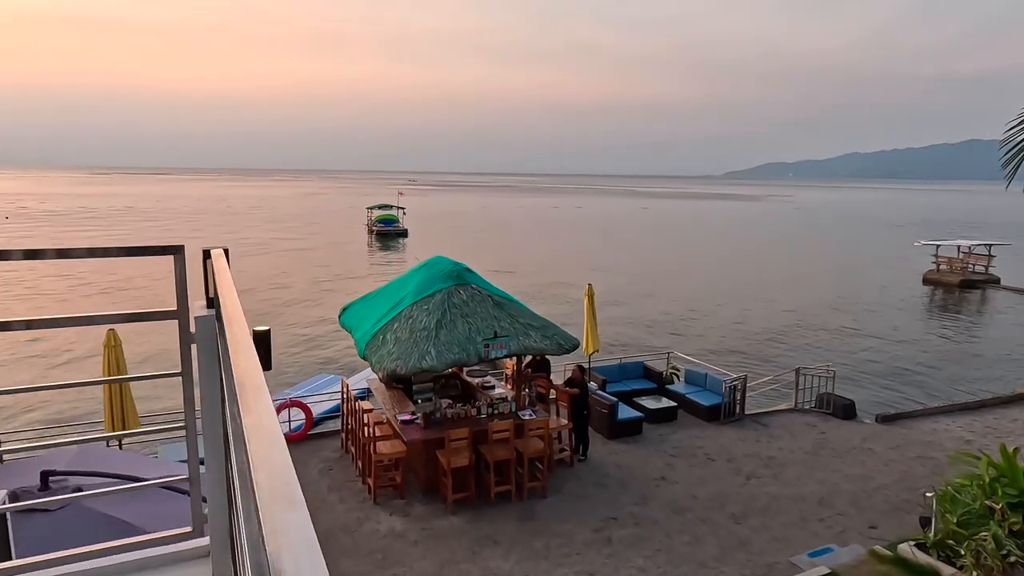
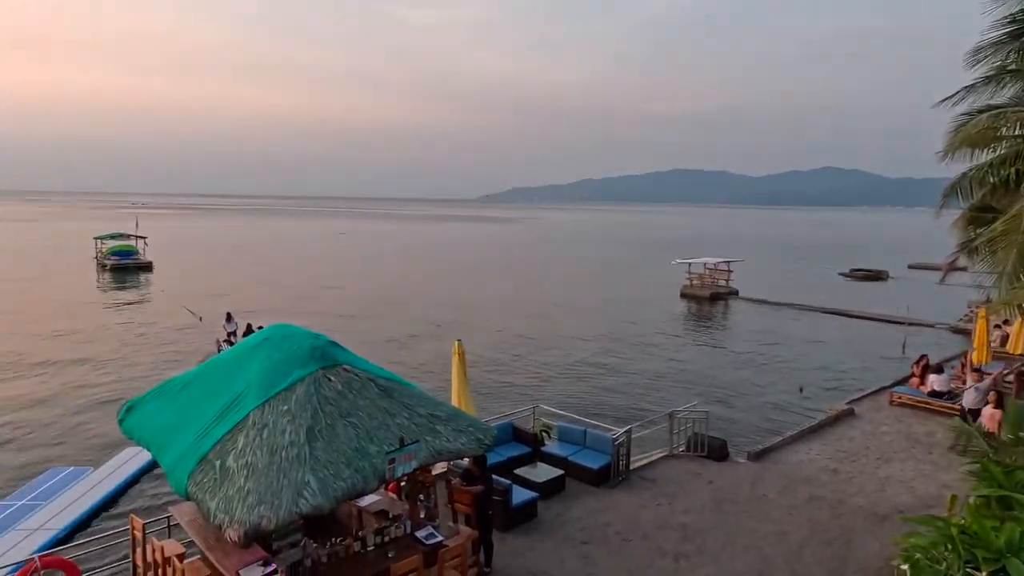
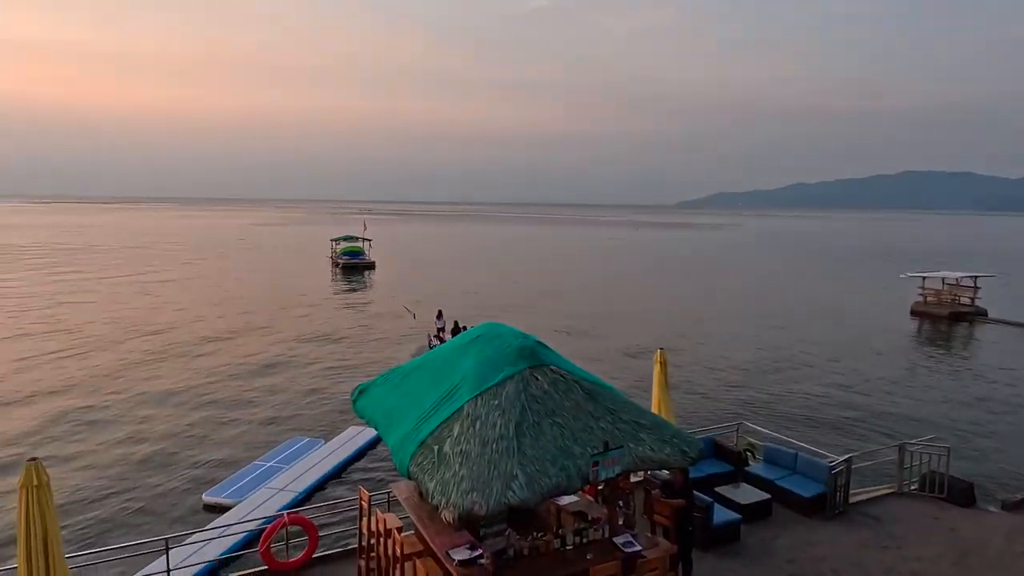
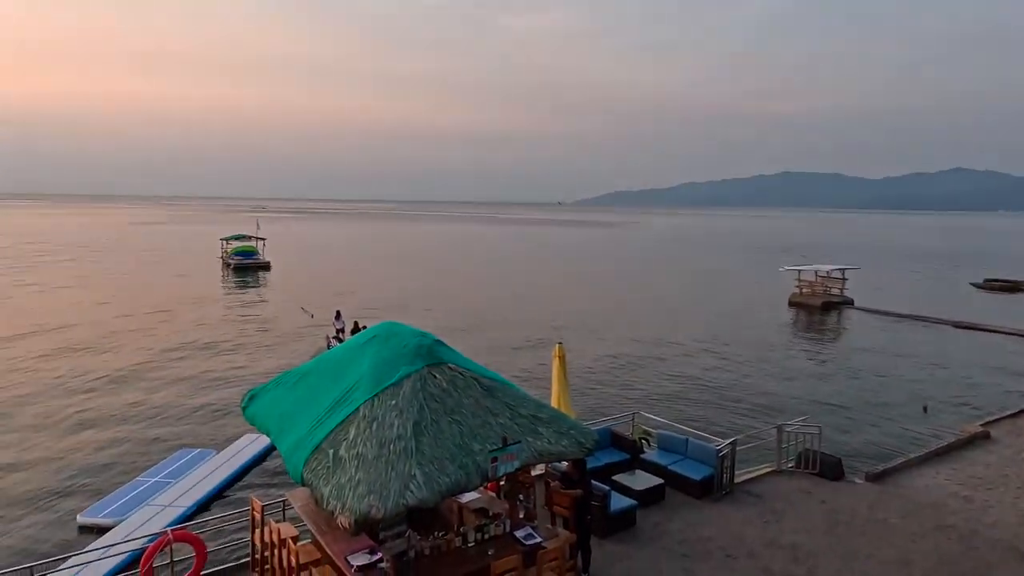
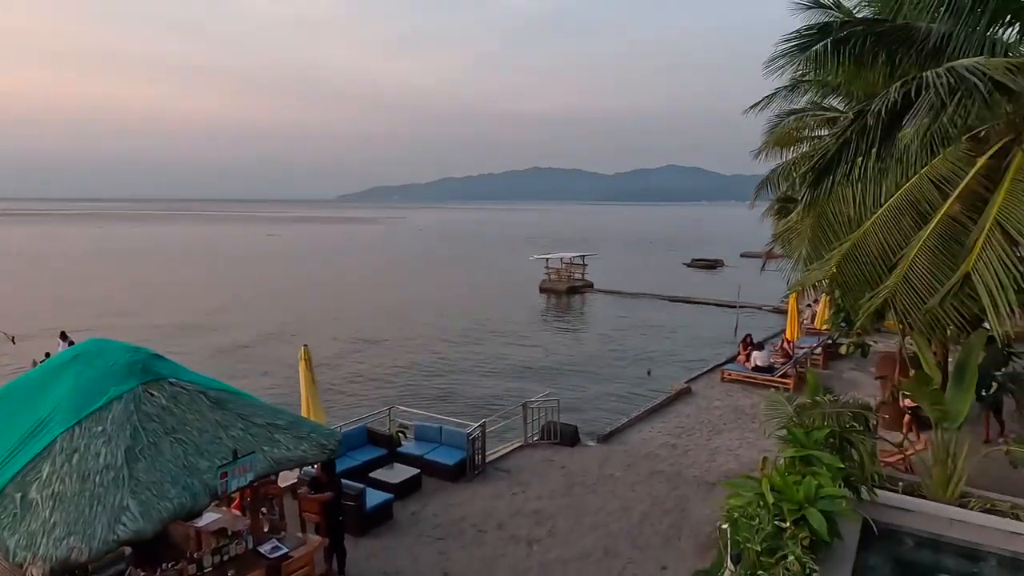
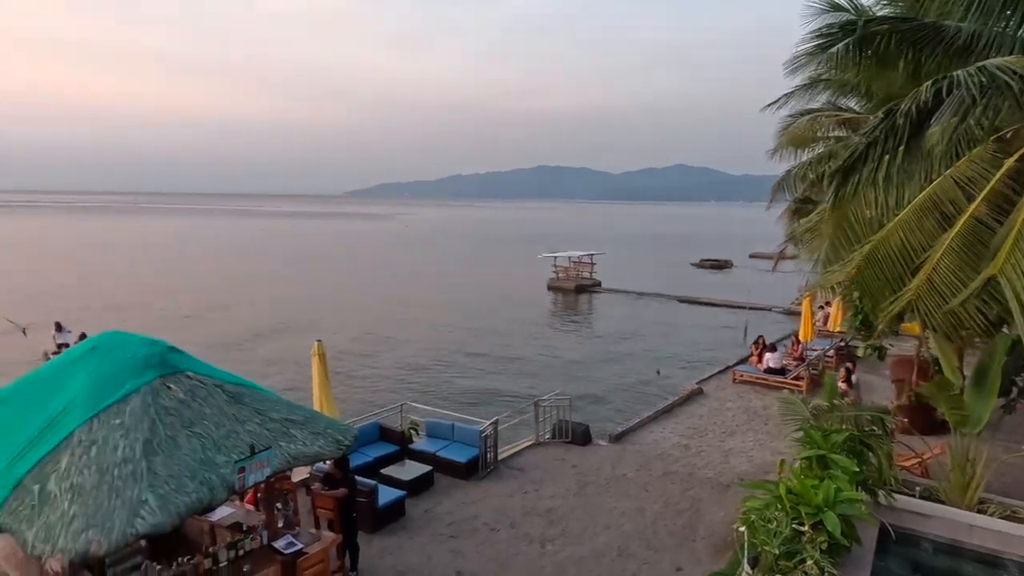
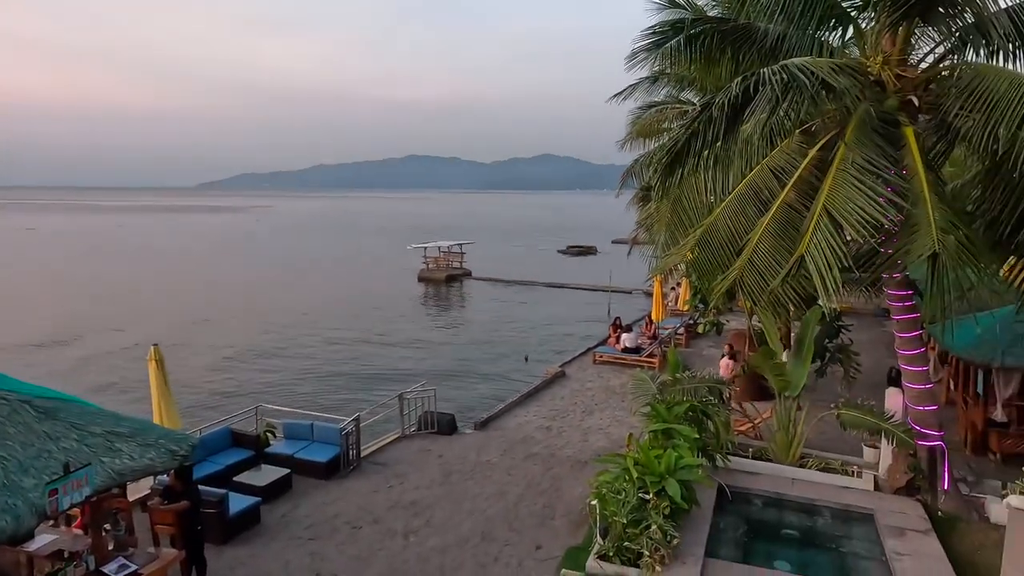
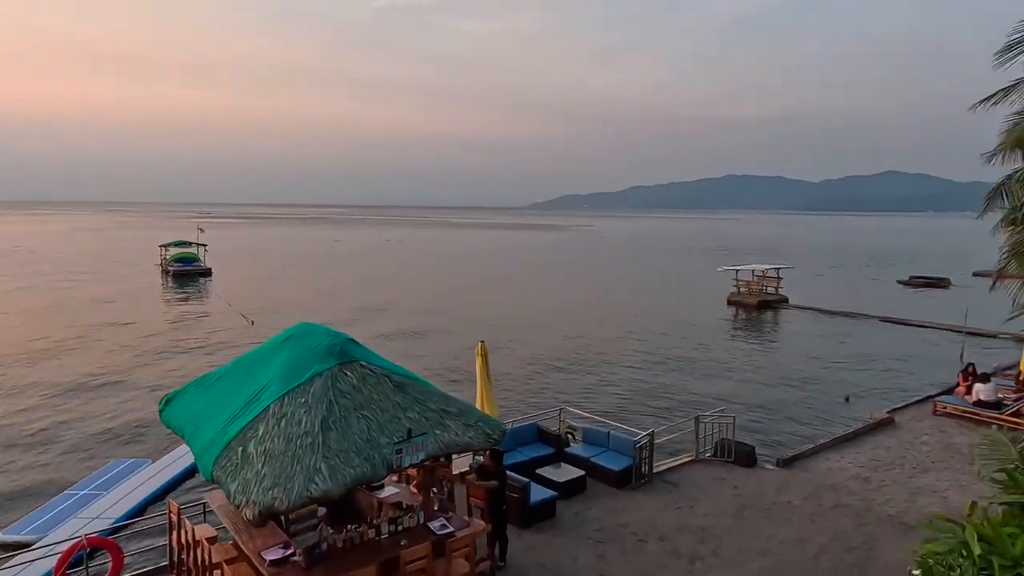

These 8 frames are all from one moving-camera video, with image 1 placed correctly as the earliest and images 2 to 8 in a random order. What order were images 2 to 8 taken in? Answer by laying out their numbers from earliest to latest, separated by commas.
8, 5, 7, 6, 2, 4, 3
